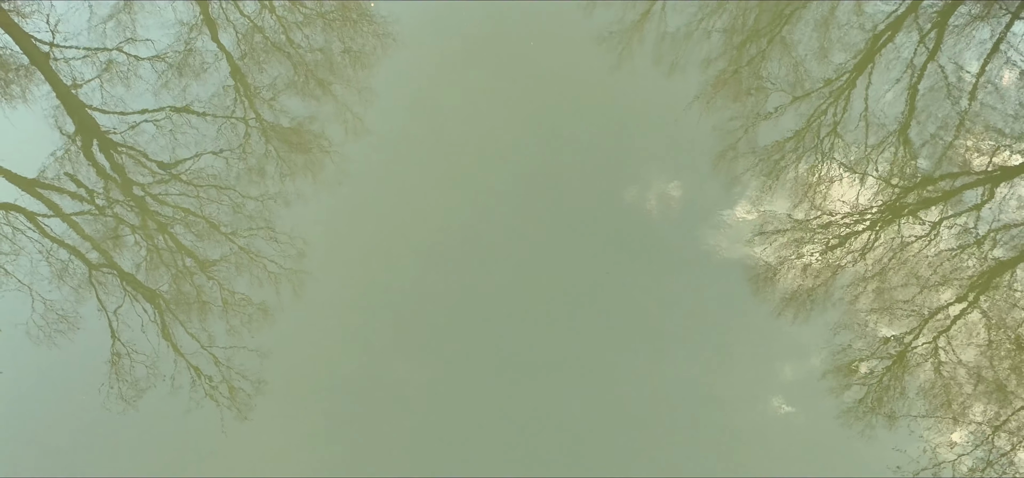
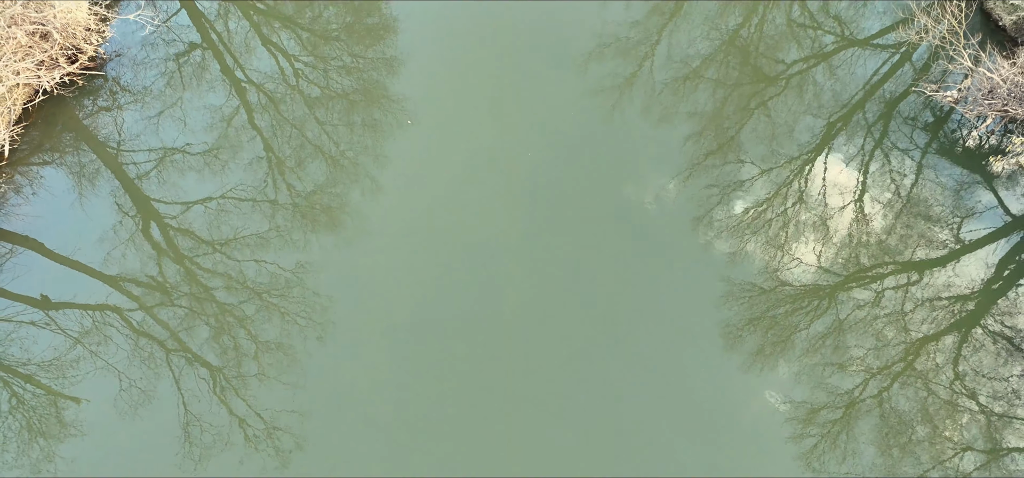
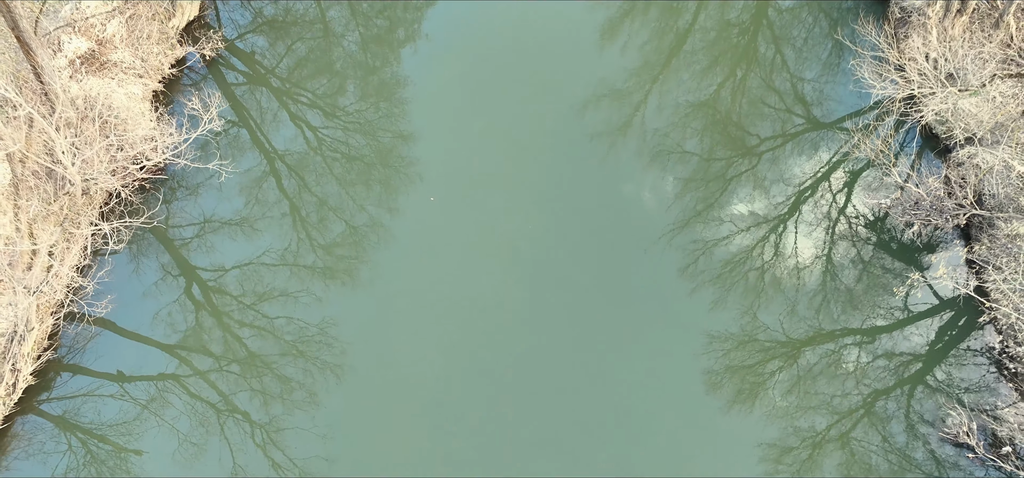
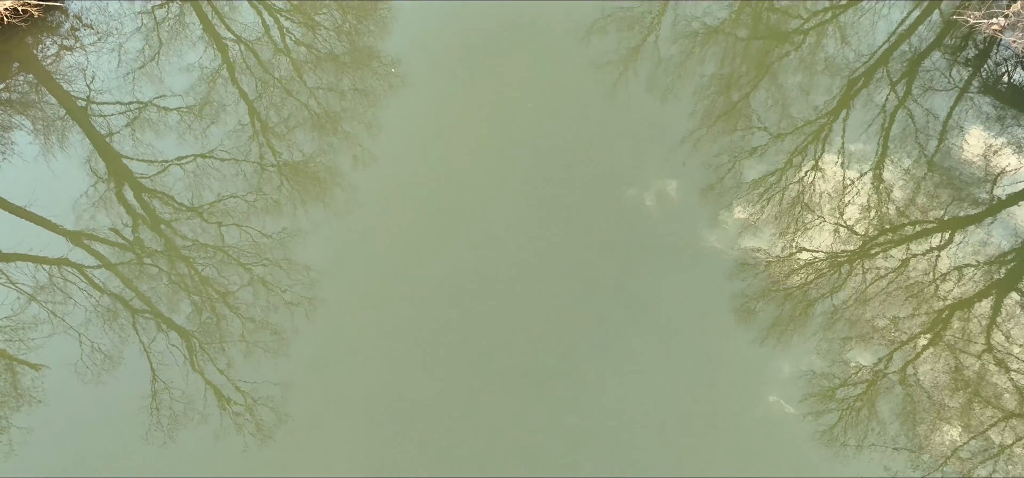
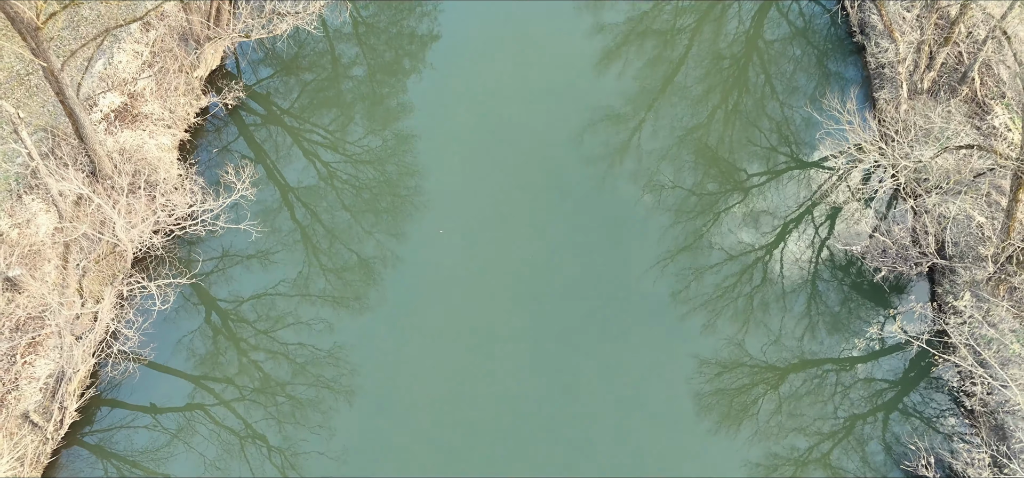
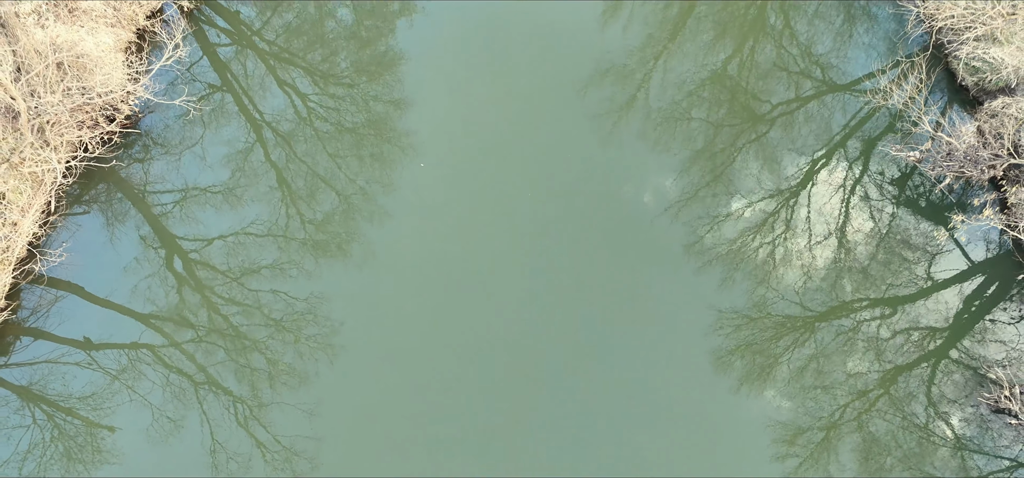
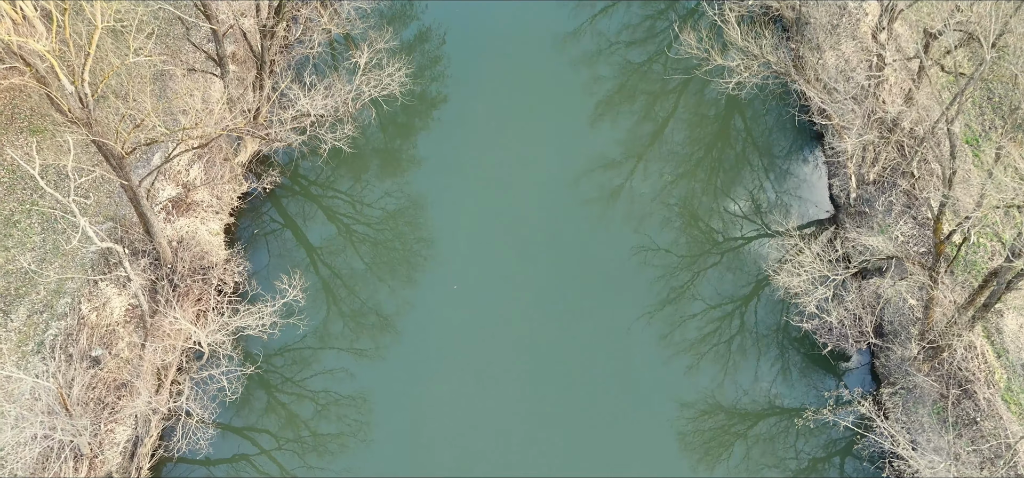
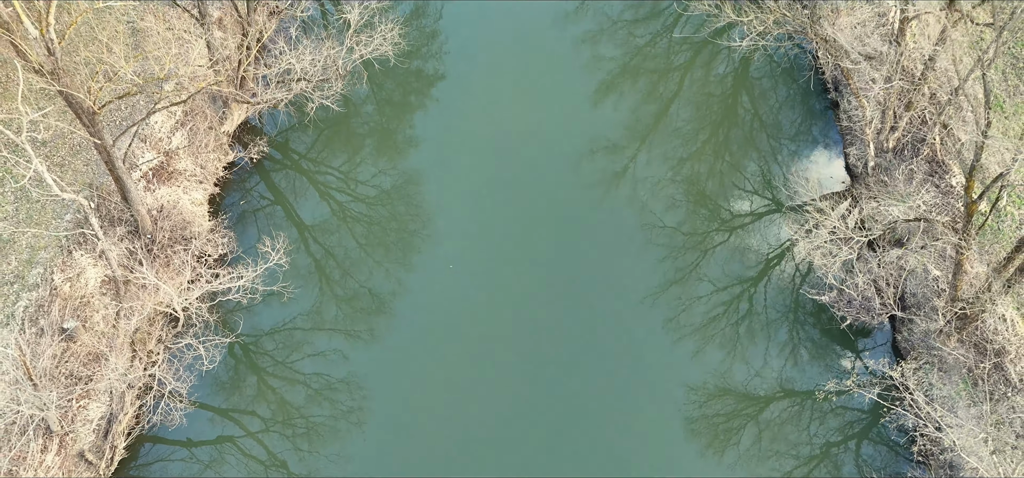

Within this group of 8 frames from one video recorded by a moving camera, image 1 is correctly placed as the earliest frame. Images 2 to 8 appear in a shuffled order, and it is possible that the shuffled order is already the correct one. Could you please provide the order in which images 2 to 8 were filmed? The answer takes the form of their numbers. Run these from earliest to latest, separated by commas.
4, 2, 6, 3, 5, 8, 7
